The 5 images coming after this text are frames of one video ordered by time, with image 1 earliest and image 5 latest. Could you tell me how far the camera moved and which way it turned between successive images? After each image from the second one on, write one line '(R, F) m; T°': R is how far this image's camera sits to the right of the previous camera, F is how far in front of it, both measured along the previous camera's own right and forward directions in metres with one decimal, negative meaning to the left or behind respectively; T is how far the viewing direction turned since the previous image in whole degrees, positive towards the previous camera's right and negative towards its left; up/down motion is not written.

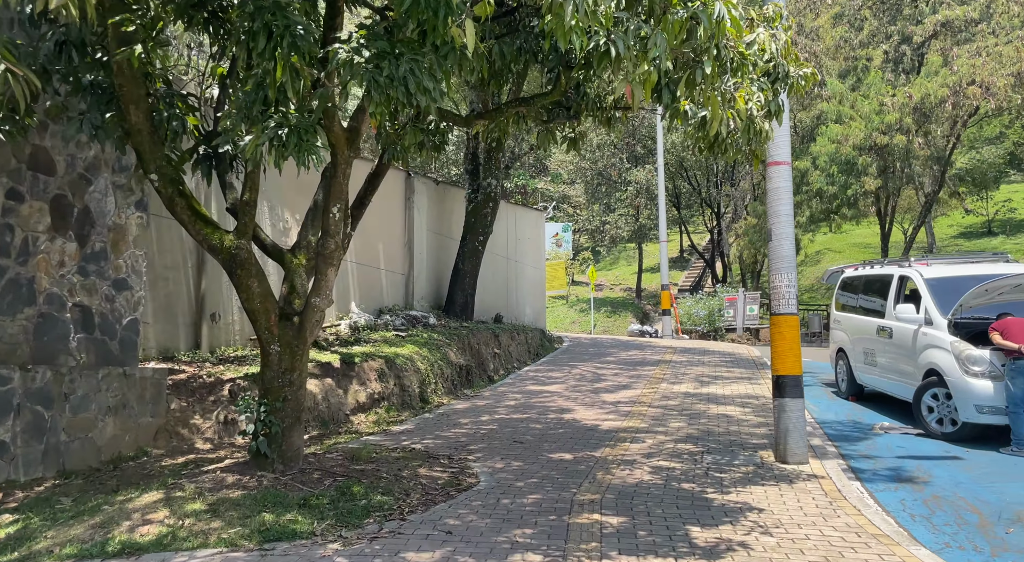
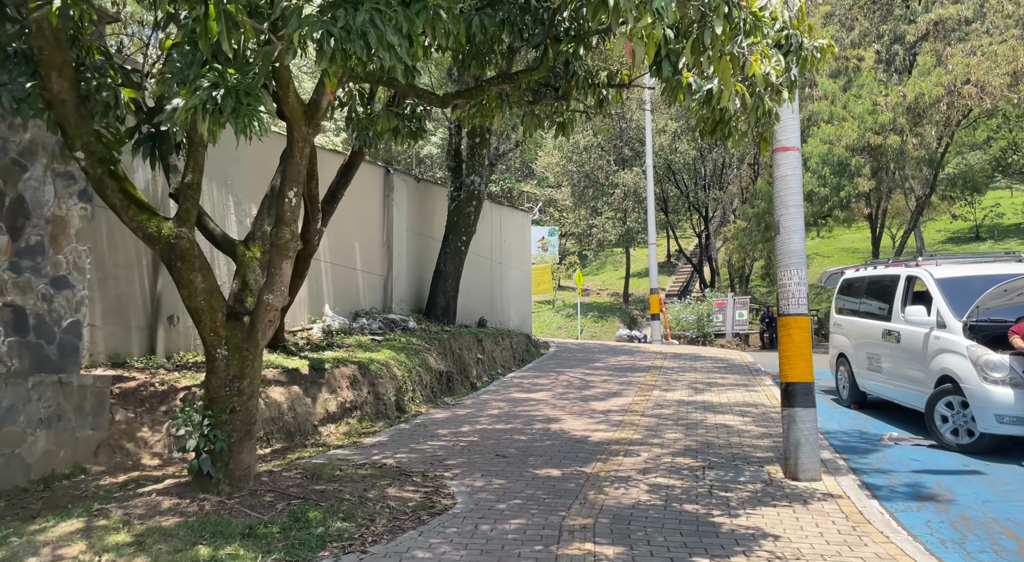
(0.0, +0.8) m; +1°
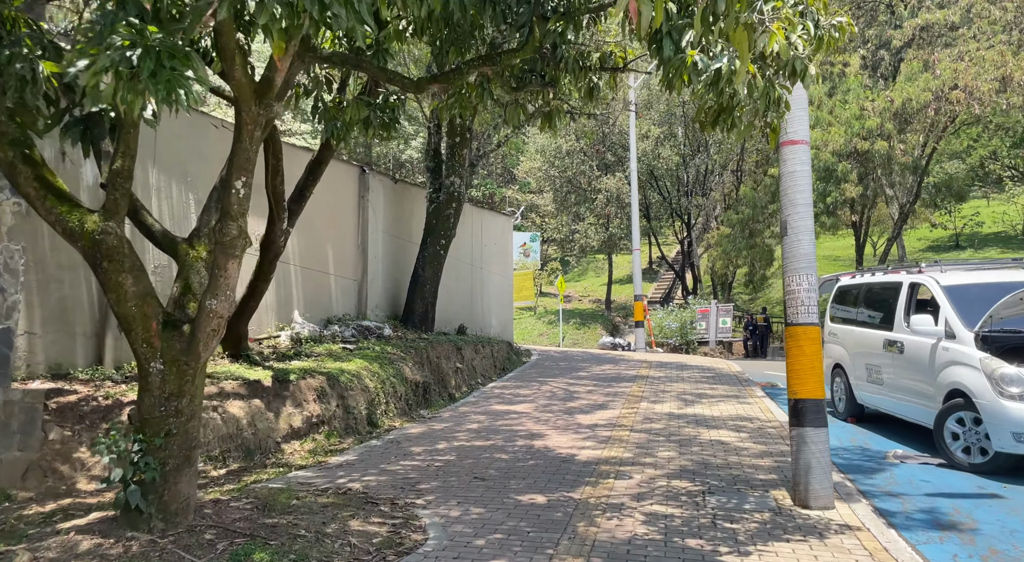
(0.0, +0.7) m; +1°
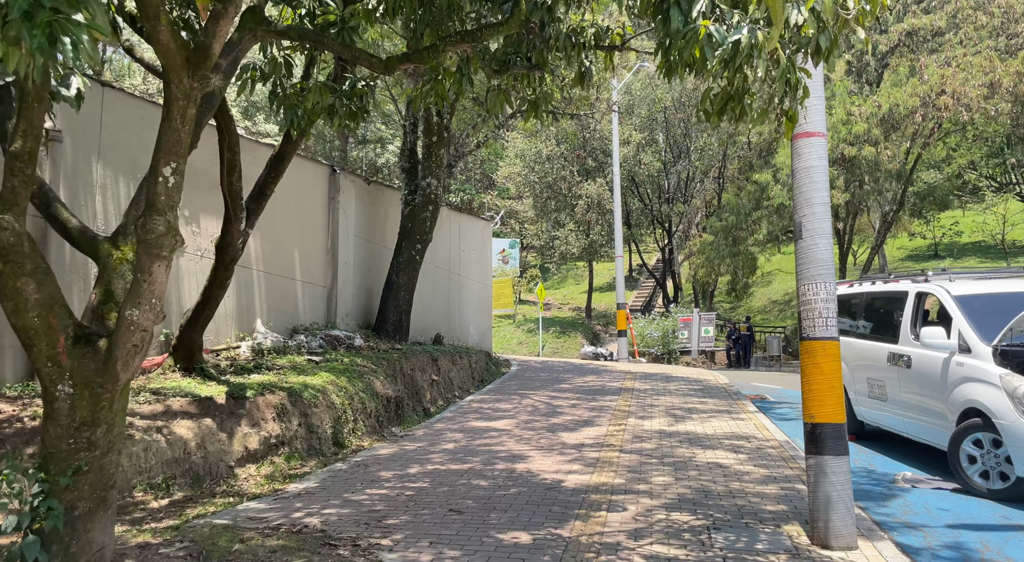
(0.0, +0.8) m; +1°
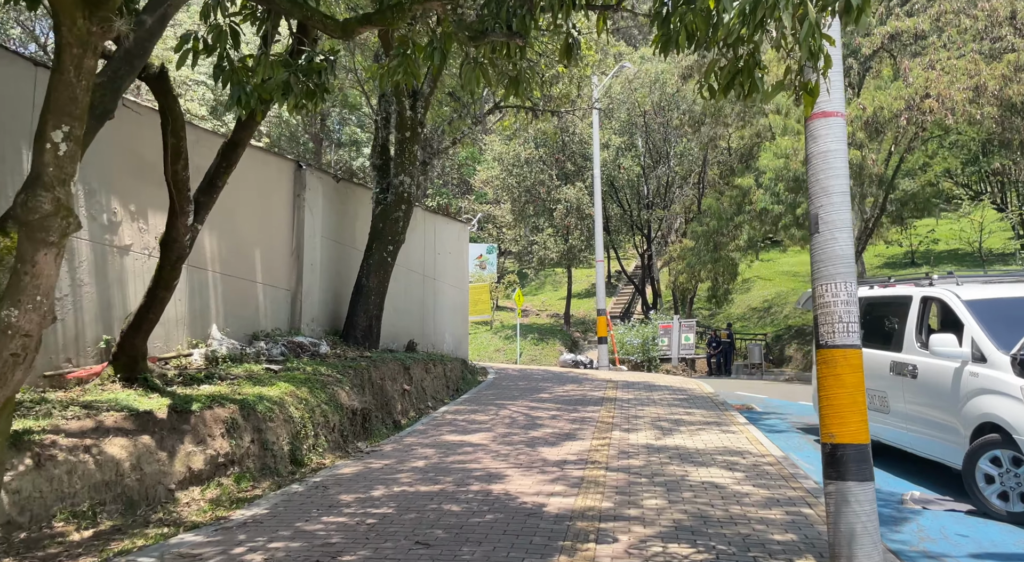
(0.0, +0.8) m; +2°
